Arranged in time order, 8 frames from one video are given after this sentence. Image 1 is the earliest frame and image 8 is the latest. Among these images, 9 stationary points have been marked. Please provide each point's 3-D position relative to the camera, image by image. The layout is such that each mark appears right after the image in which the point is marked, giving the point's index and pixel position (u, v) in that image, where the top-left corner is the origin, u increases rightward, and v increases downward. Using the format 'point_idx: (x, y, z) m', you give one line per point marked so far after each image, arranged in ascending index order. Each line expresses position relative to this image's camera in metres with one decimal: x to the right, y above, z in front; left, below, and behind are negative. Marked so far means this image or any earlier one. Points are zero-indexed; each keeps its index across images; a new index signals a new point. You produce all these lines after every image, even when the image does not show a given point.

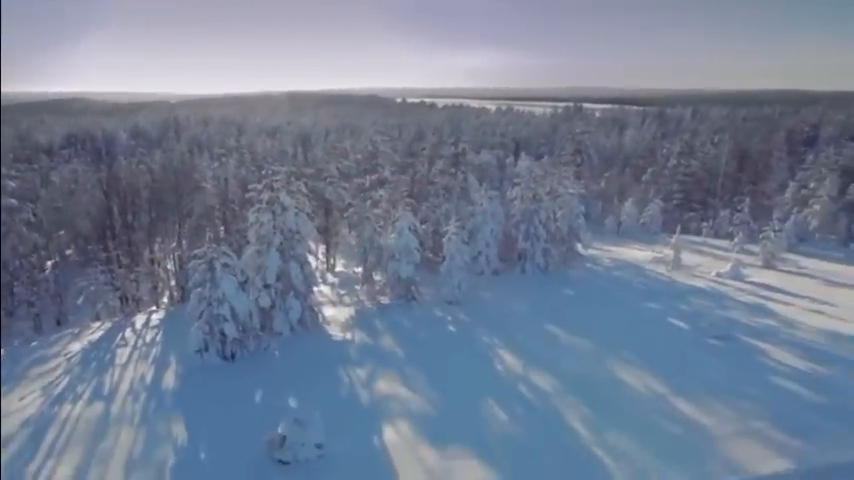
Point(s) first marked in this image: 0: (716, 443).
0: (+8.4, -5.9, +20.0) m
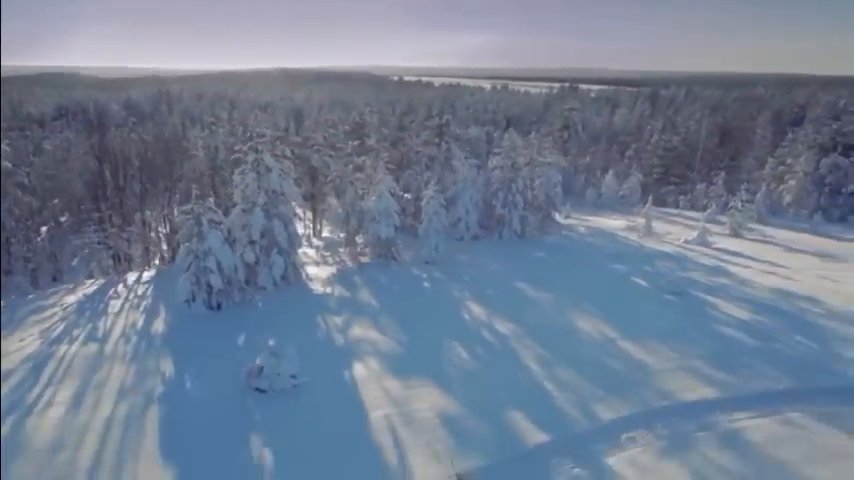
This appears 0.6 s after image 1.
0: (+7.3, -4.4, +22.0) m
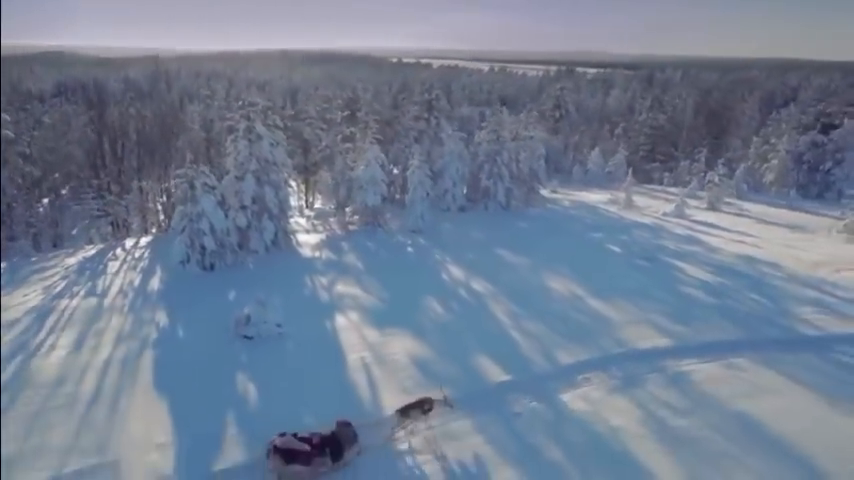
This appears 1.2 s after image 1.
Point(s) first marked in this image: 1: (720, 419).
0: (+6.5, -3.0, +23.7) m
1: (+7.8, -4.6, +18.2) m
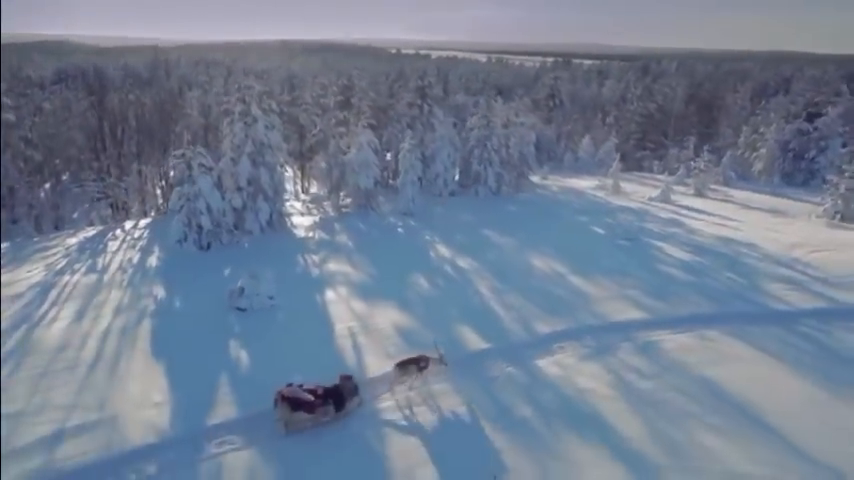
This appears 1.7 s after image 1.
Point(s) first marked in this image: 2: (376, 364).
0: (+6.0, -2.2, +24.8) m
1: (+7.3, -3.9, +19.4) m
2: (-1.5, -3.6, +19.8) m
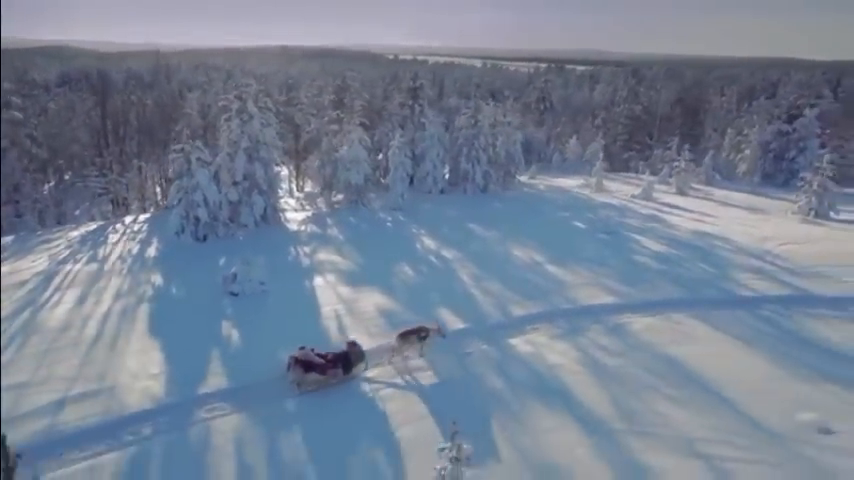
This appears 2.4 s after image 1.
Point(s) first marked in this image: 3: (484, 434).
0: (+5.3, -1.8, +26.1) m
1: (+6.7, -3.4, +20.7) m
2: (-2.1, -3.1, +21.1) m
3: (+2.2, -4.3, +16.4) m
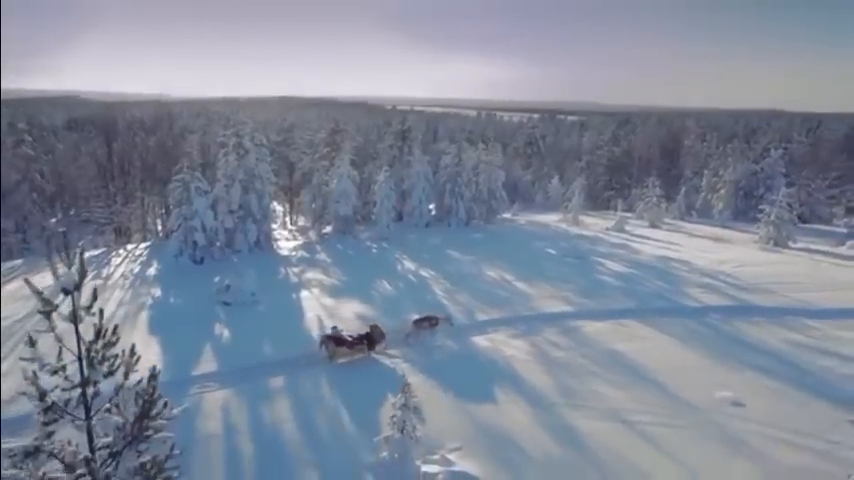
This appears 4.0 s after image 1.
0: (+4.3, -2.5, +28.7) m
1: (+5.6, -3.7, +23.1) m
2: (-3.2, -3.4, +23.5) m
3: (+1.2, -4.3, +18.7) m
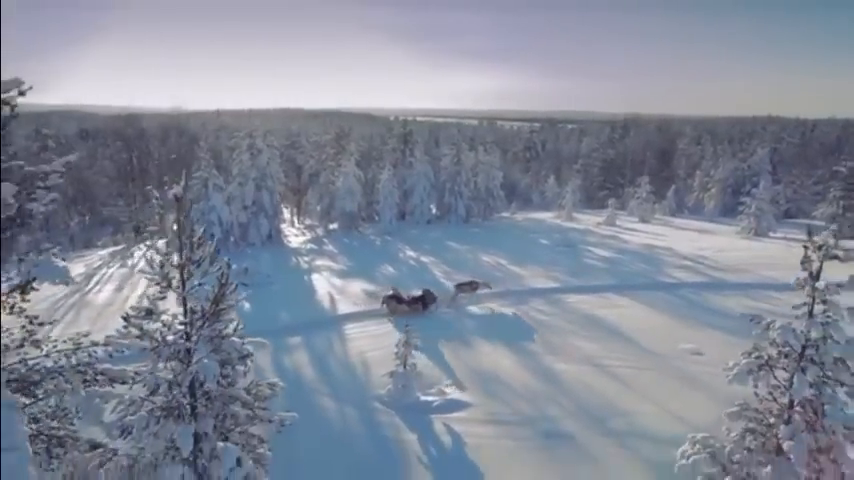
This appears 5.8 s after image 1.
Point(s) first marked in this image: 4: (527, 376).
0: (+4.3, -1.8, +31.4) m
1: (+5.6, -2.9, +25.8) m
2: (-3.2, -2.7, +26.2) m
3: (+1.2, -3.4, +21.5) m
4: (+2.9, -3.8, +19.1) m
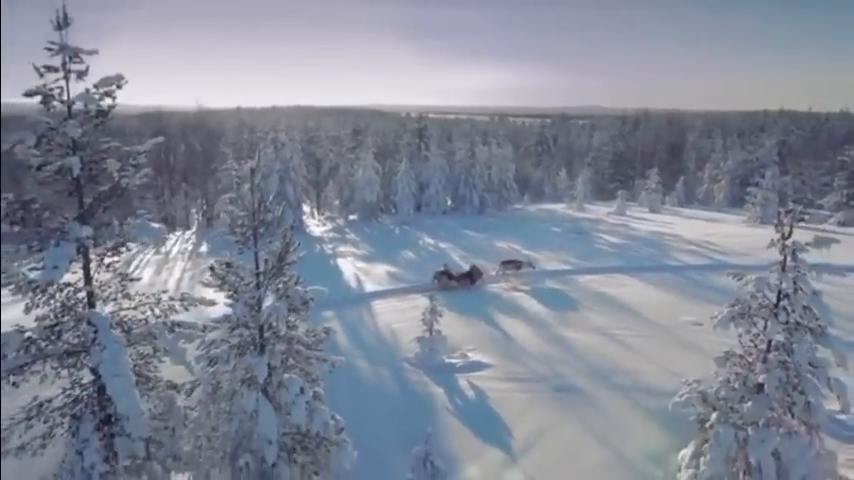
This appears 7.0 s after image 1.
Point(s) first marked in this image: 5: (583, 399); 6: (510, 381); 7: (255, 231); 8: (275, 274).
0: (+5.2, -1.1, +33.2) m
1: (+6.4, -2.2, +27.6) m
2: (-2.4, -2.0, +28.2) m
3: (+1.9, -2.8, +23.4) m
4: (+3.6, -3.2, +21.0) m
5: (+3.9, -3.9, +16.8) m
6: (+2.2, -3.7, +18.0) m
7: (-3.0, +0.1, +11.6) m
8: (-2.6, -0.6, +11.5) m
